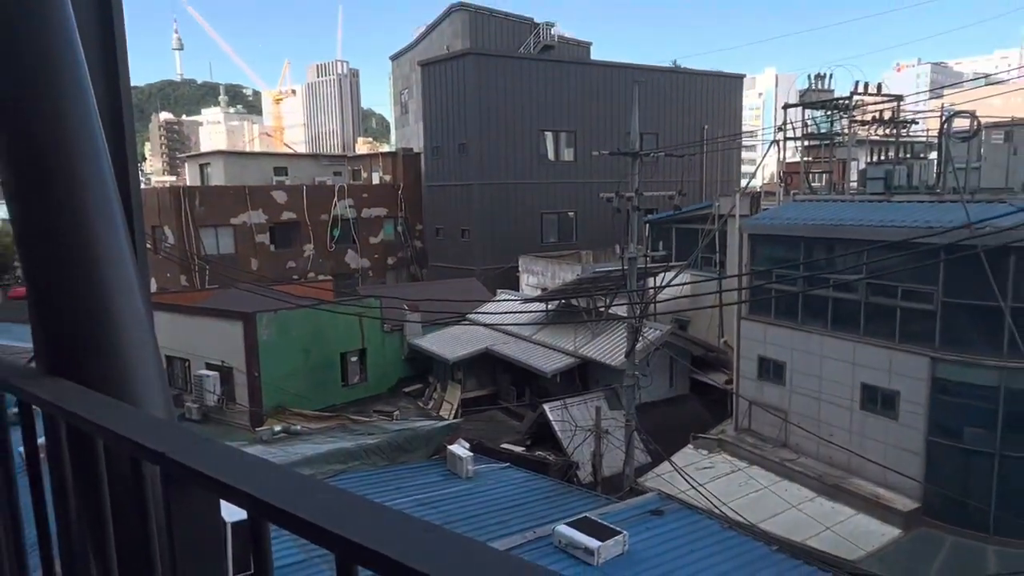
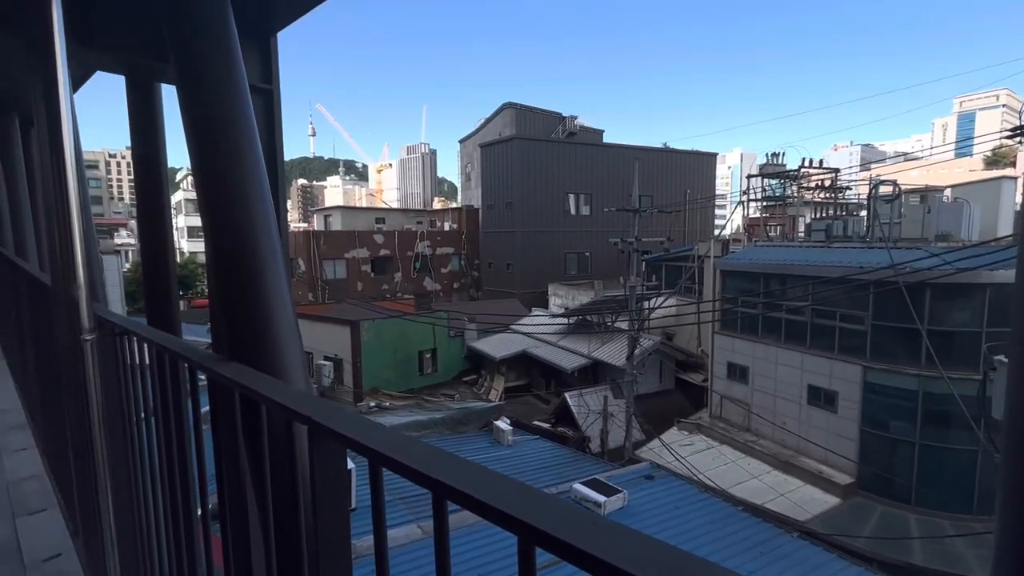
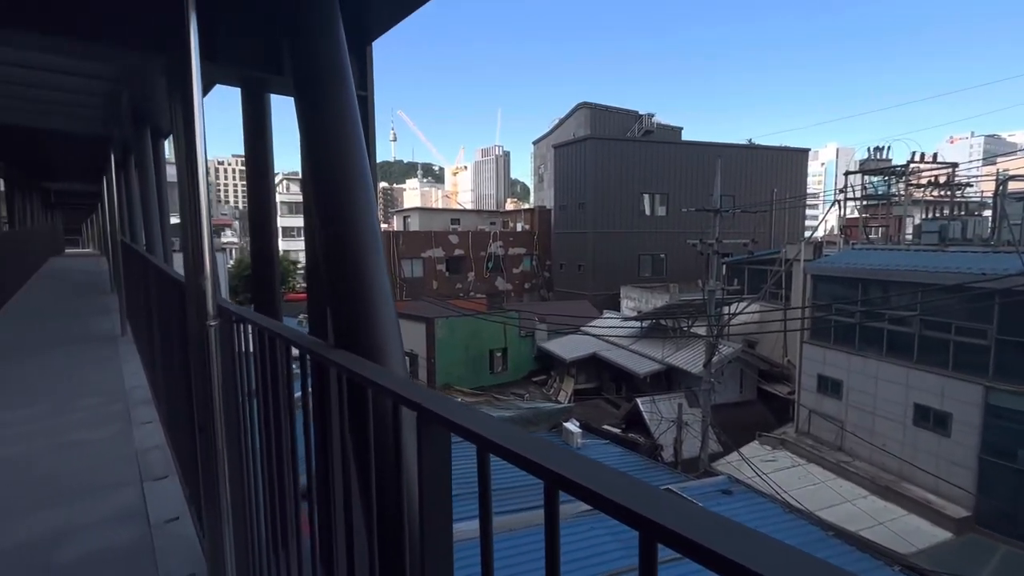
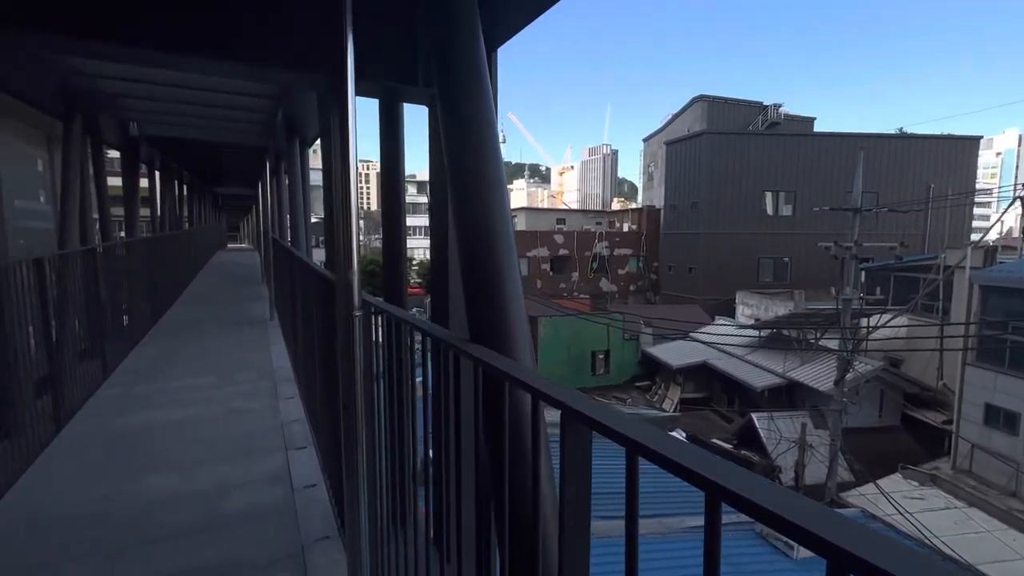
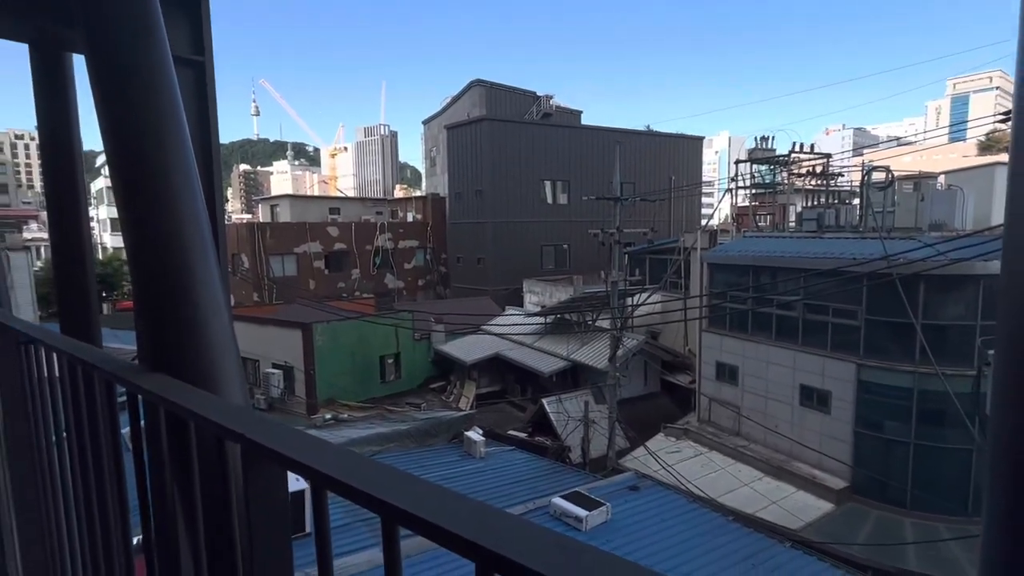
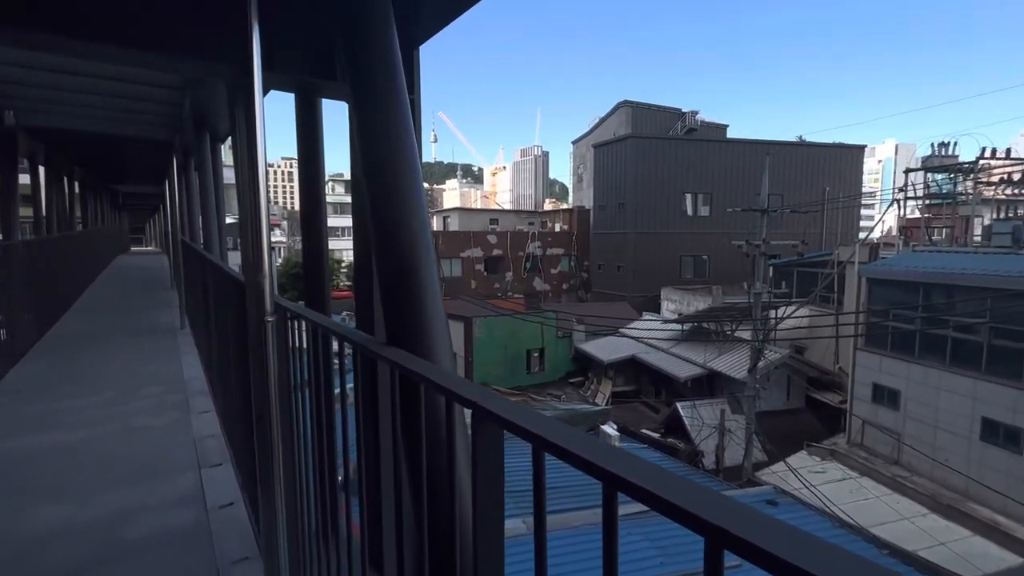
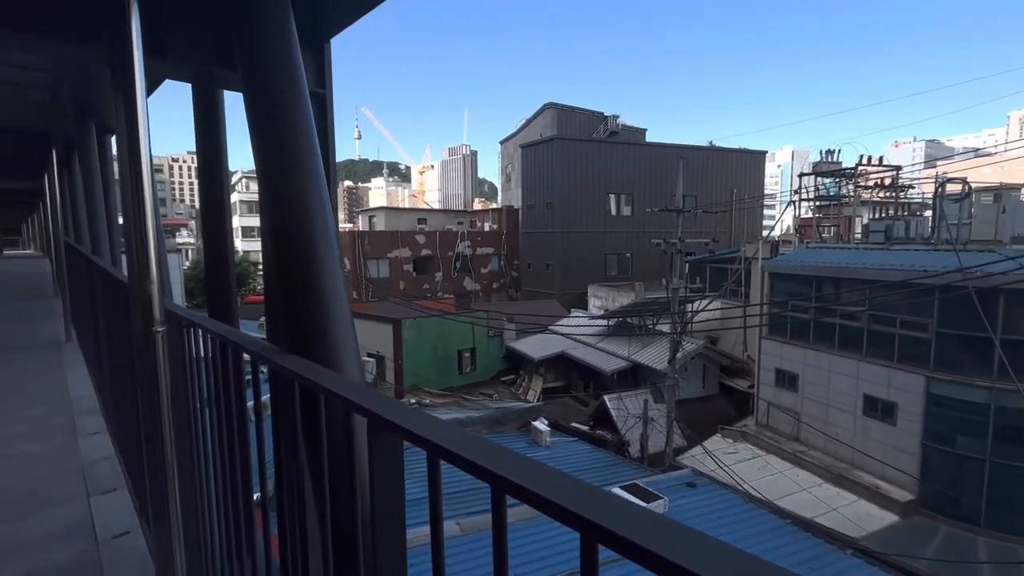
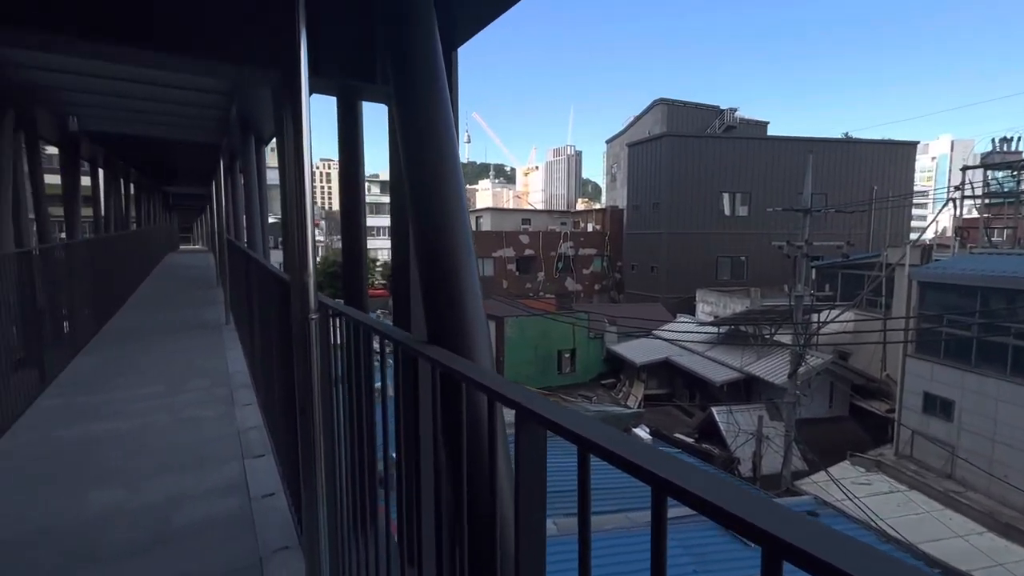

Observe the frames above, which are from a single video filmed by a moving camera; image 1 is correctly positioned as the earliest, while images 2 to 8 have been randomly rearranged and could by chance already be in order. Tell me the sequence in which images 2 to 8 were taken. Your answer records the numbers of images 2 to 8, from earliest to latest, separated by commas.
5, 2, 7, 3, 6, 8, 4
